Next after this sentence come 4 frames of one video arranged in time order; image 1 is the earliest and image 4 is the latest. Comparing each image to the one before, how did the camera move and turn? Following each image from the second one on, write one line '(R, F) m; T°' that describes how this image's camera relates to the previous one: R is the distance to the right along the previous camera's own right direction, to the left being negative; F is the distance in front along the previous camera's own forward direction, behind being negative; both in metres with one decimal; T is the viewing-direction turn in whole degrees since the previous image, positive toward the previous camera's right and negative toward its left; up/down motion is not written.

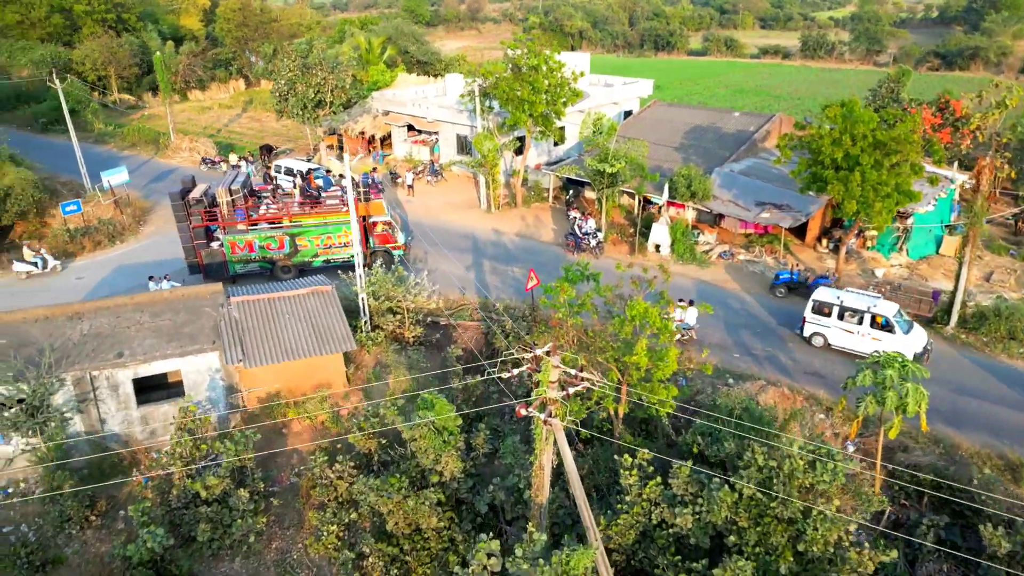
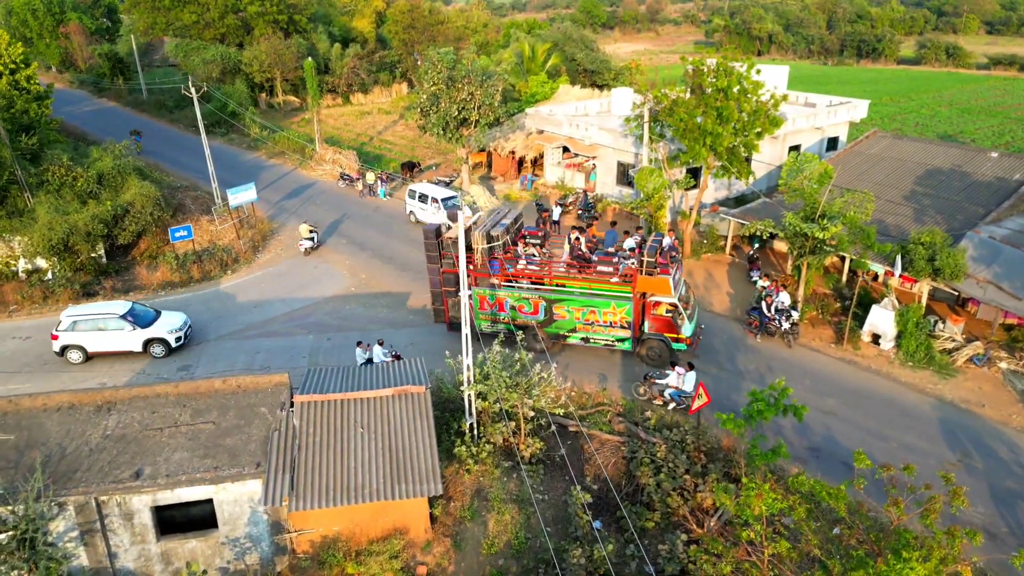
(-0.2, +4.6) m; -12°
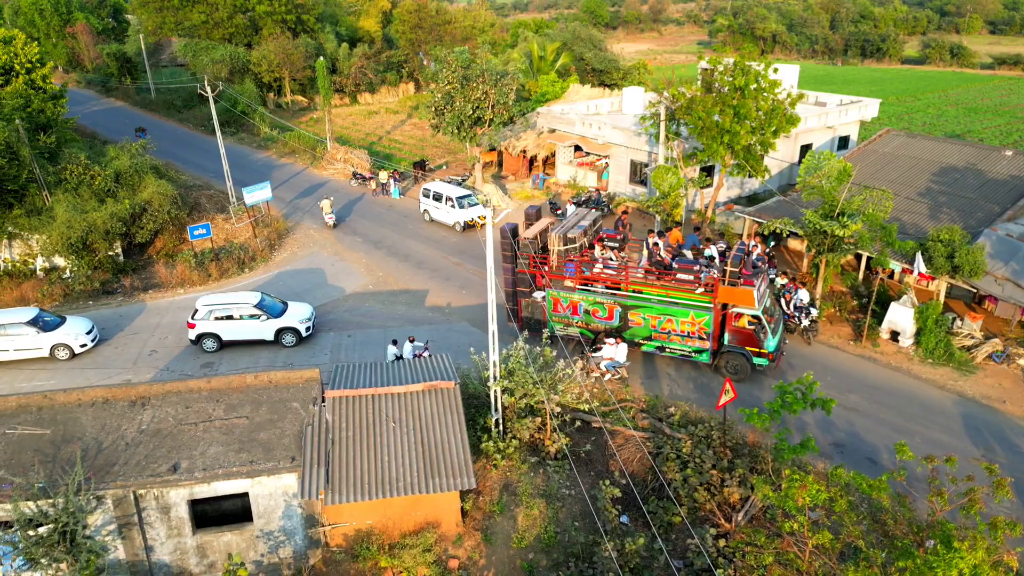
(-0.5, -0.1) m; 0°
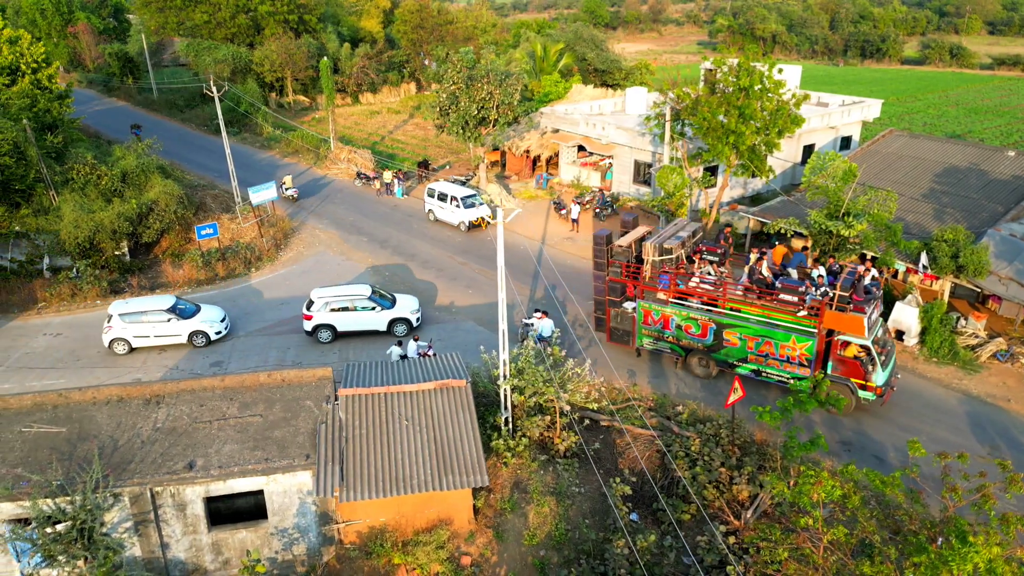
(-0.2, -0.1) m; 0°
